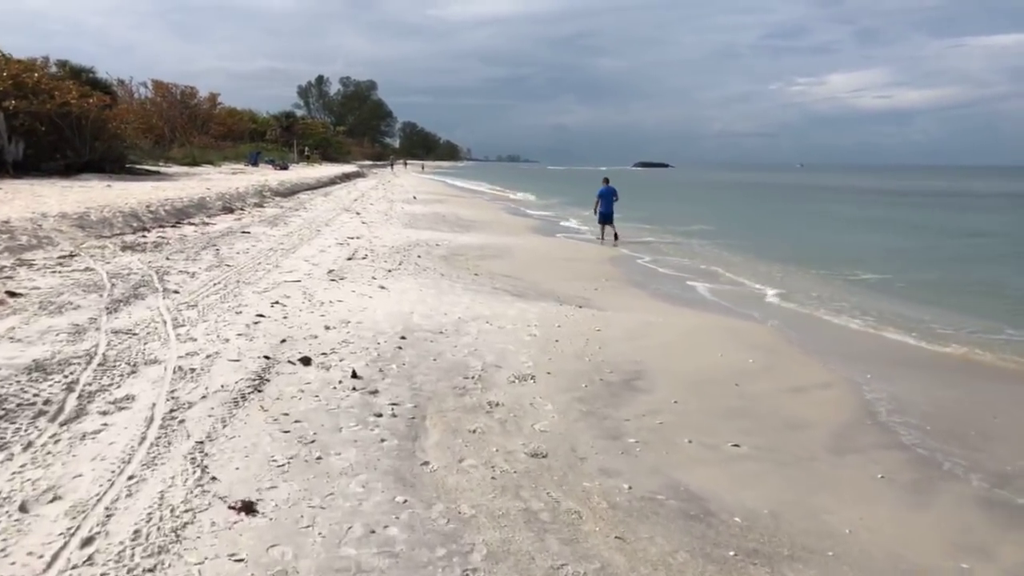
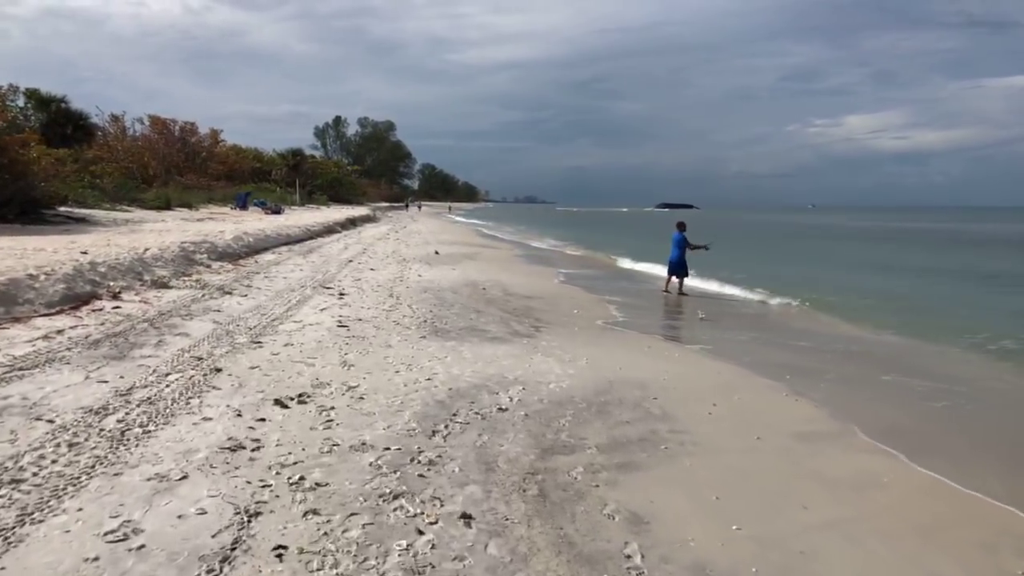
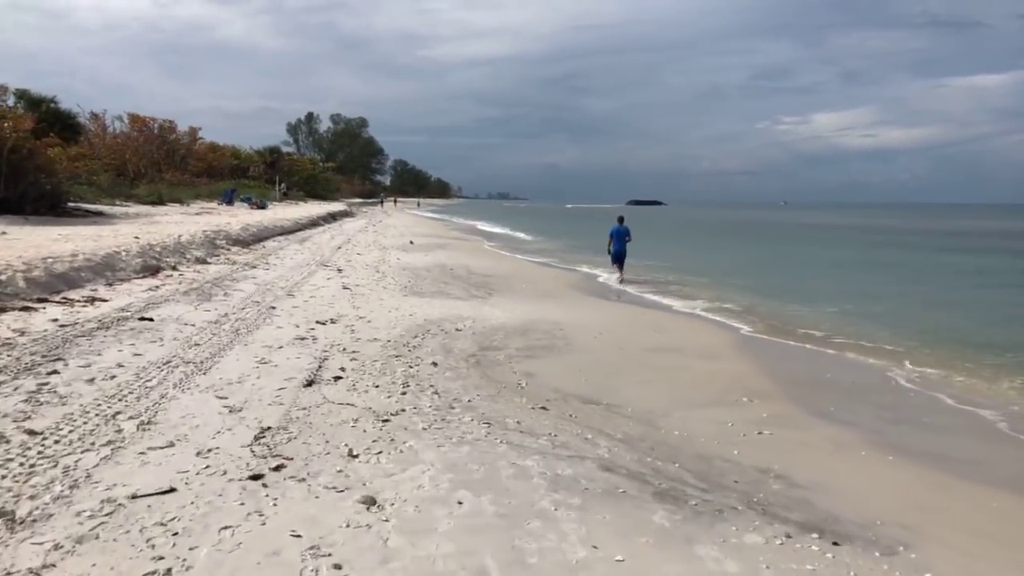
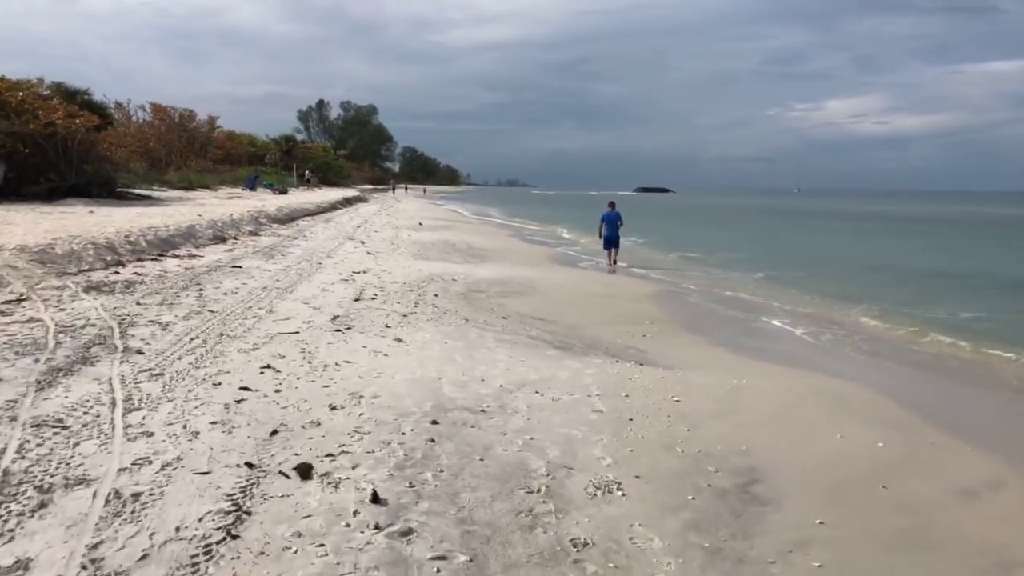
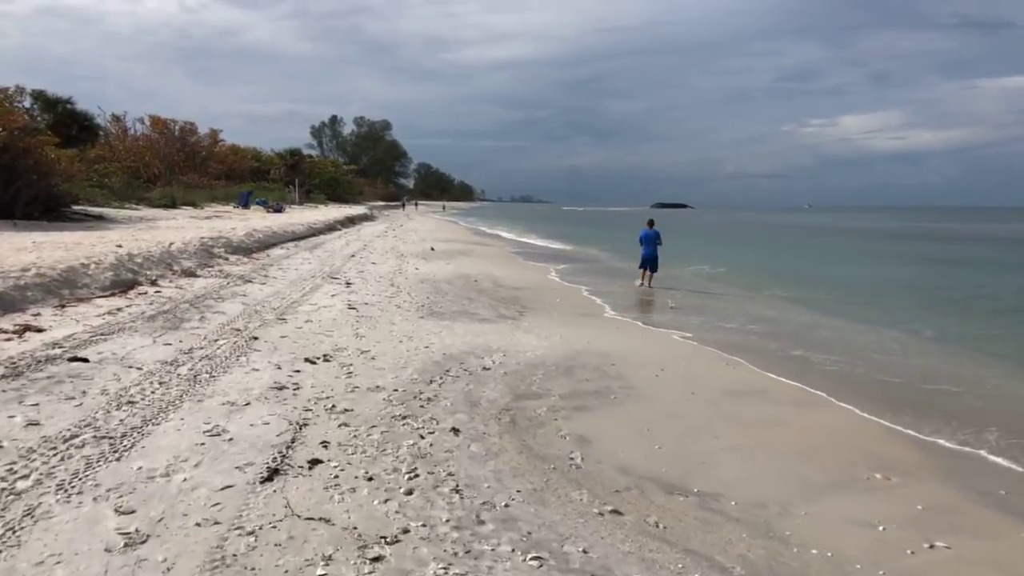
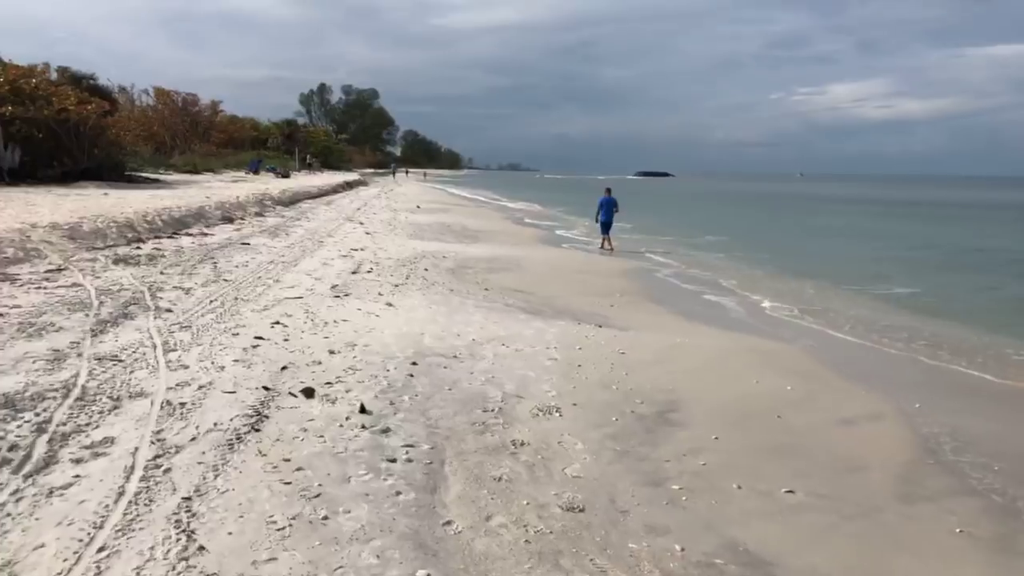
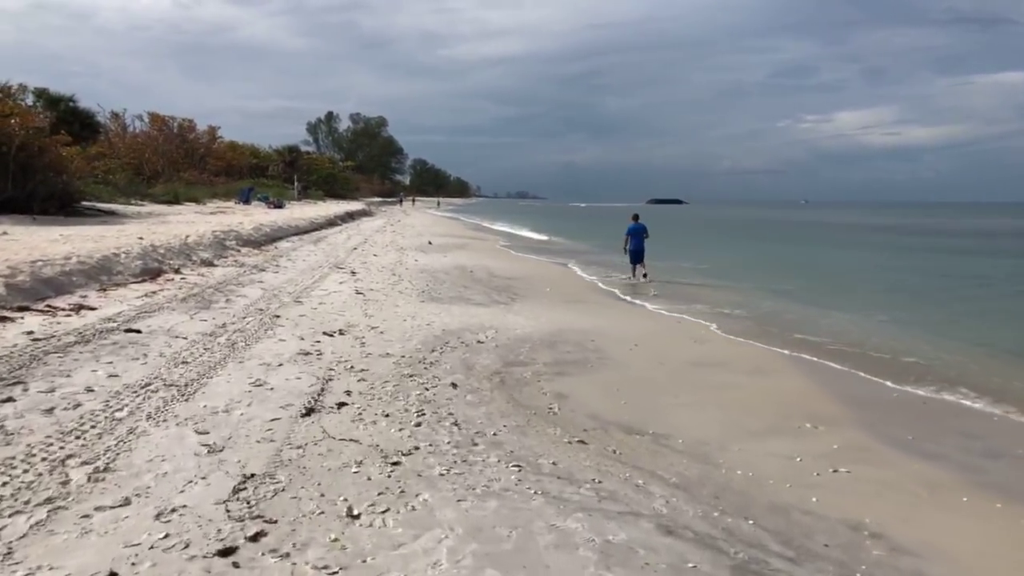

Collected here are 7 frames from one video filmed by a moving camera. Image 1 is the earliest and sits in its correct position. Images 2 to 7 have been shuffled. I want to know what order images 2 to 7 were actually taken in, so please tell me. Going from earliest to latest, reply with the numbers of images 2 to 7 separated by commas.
6, 4, 3, 7, 5, 2
